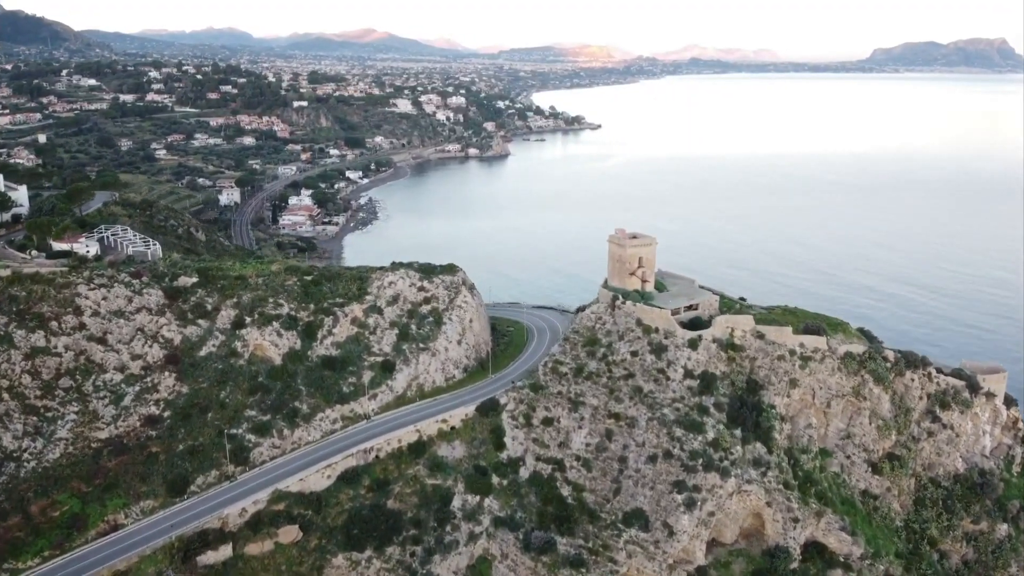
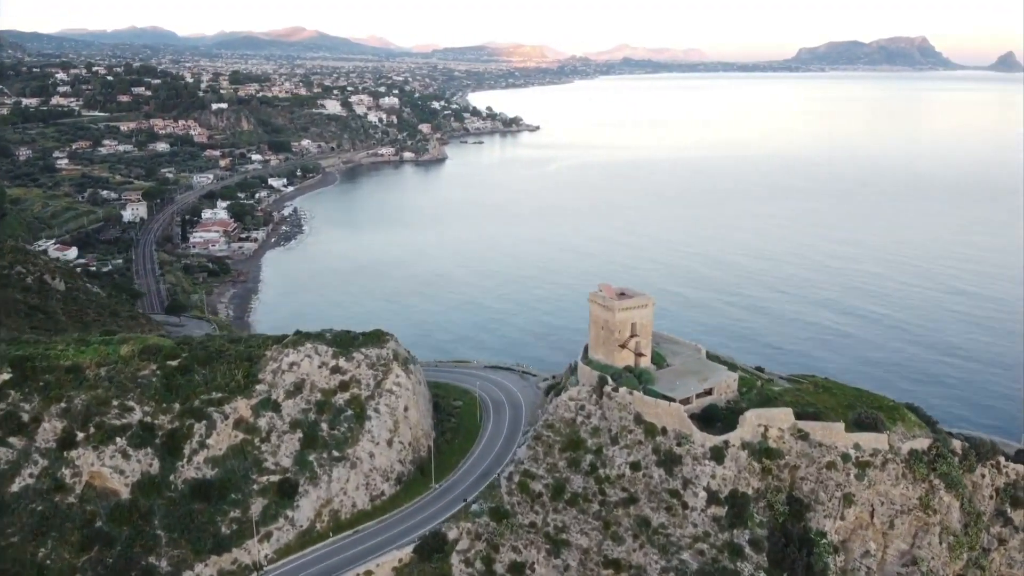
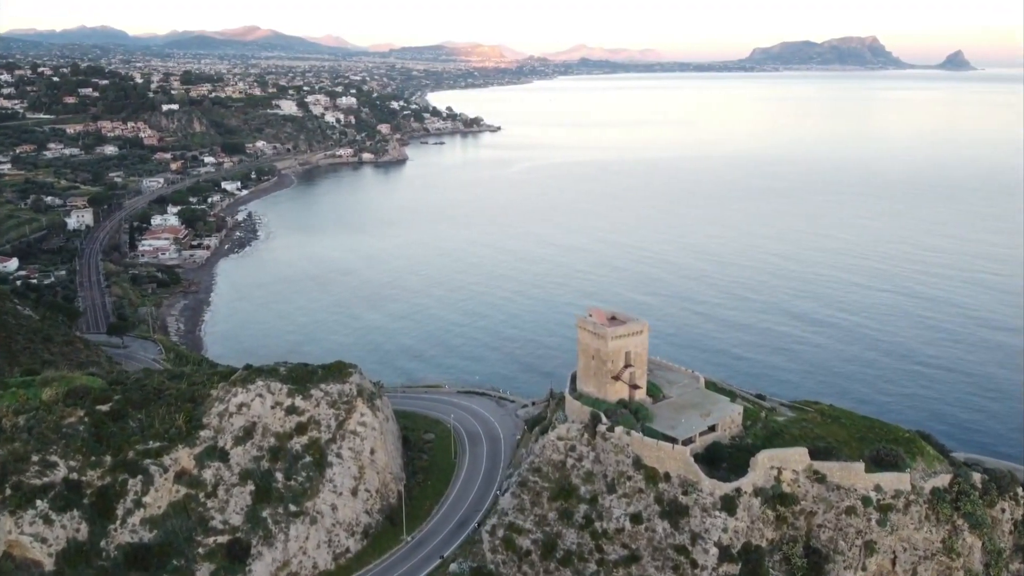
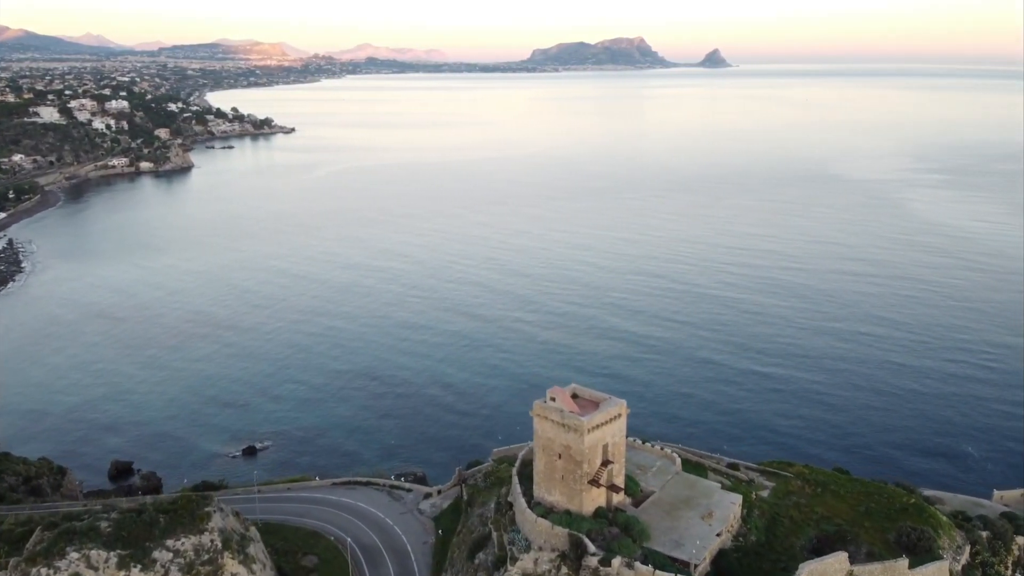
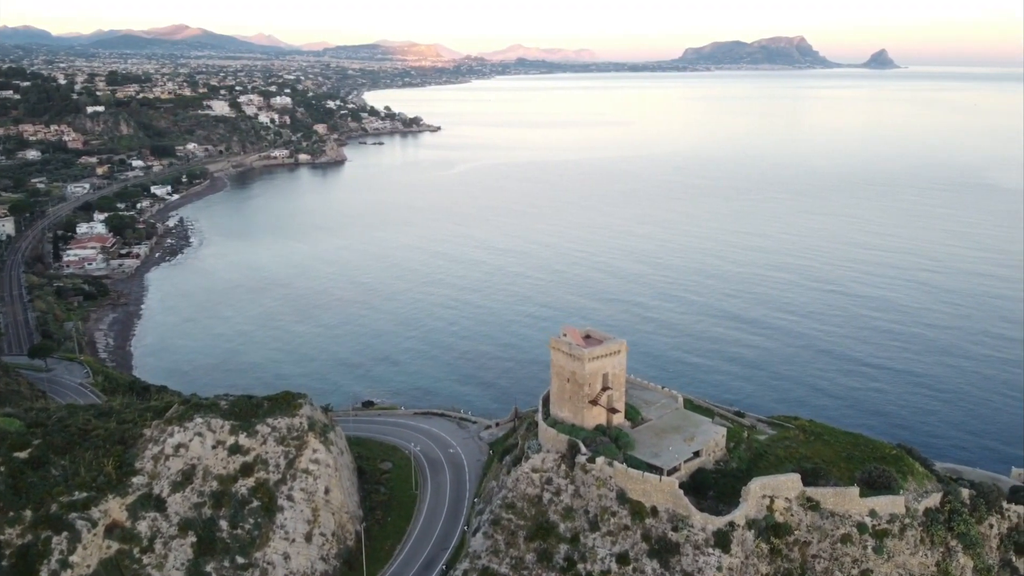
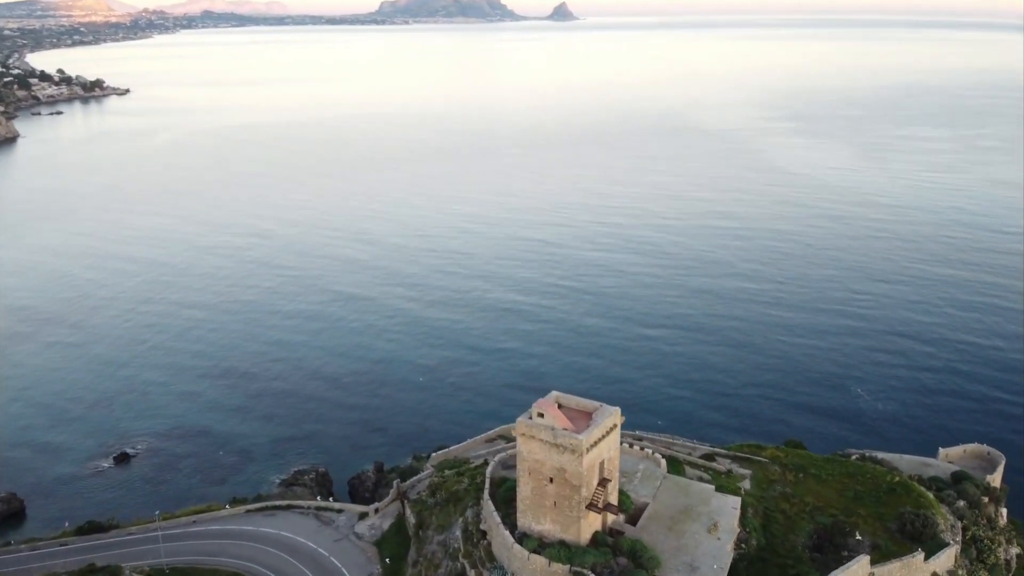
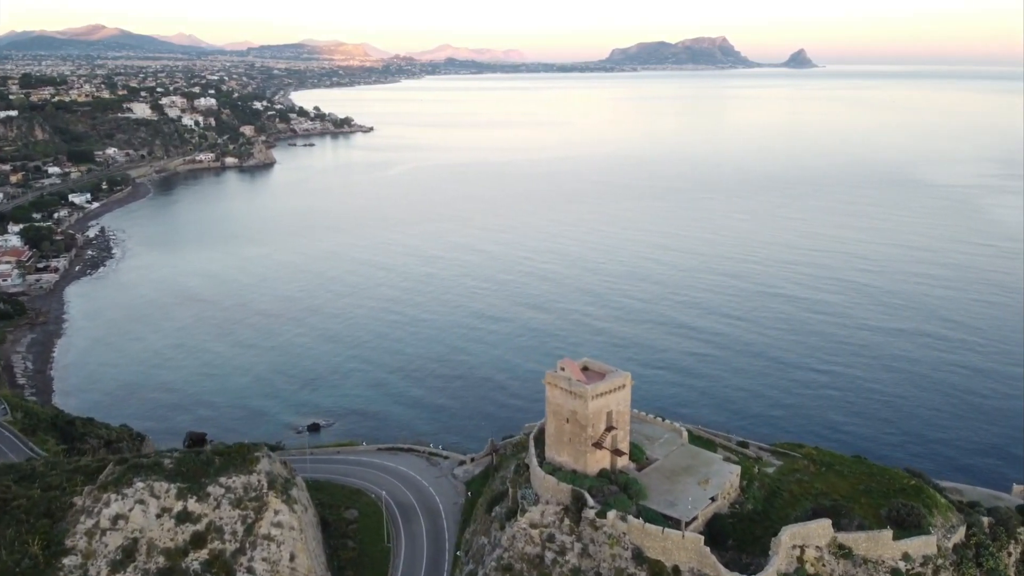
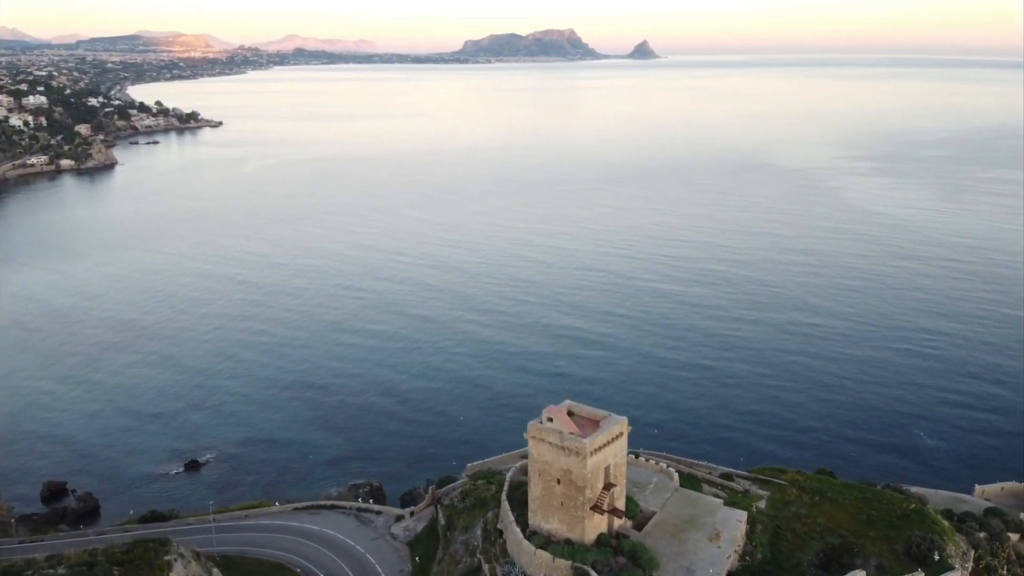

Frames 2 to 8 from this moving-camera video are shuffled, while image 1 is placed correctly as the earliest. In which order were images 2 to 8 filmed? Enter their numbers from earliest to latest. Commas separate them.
2, 3, 5, 7, 4, 8, 6
